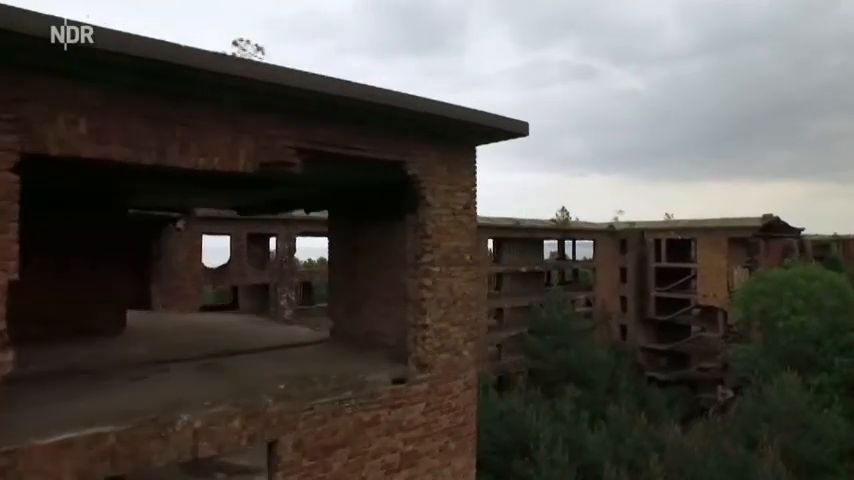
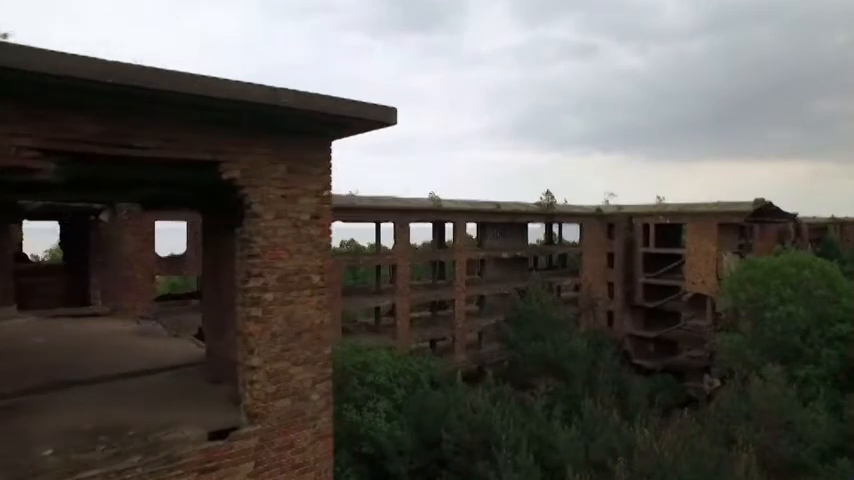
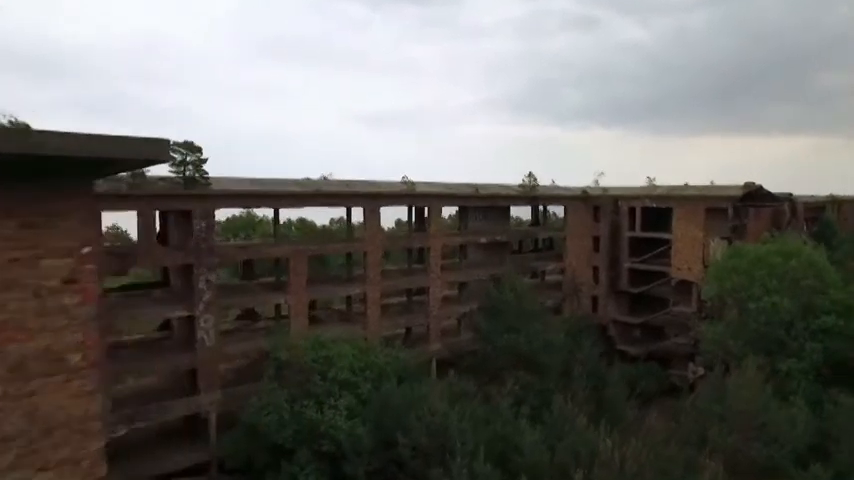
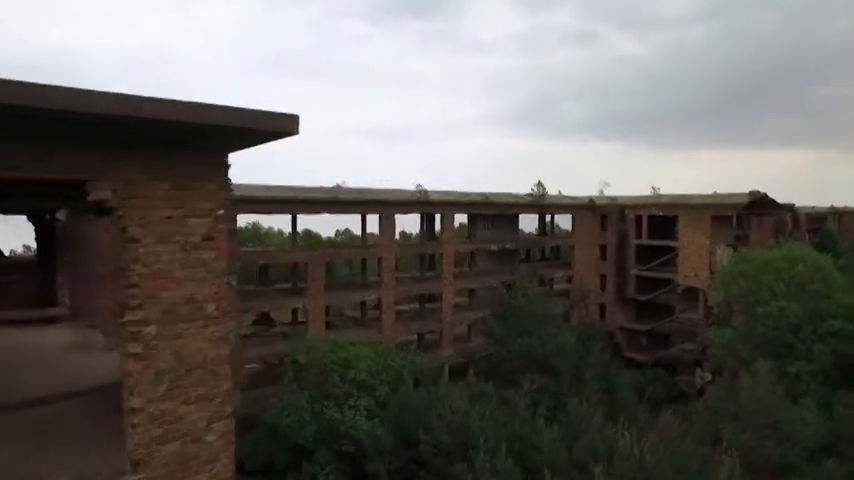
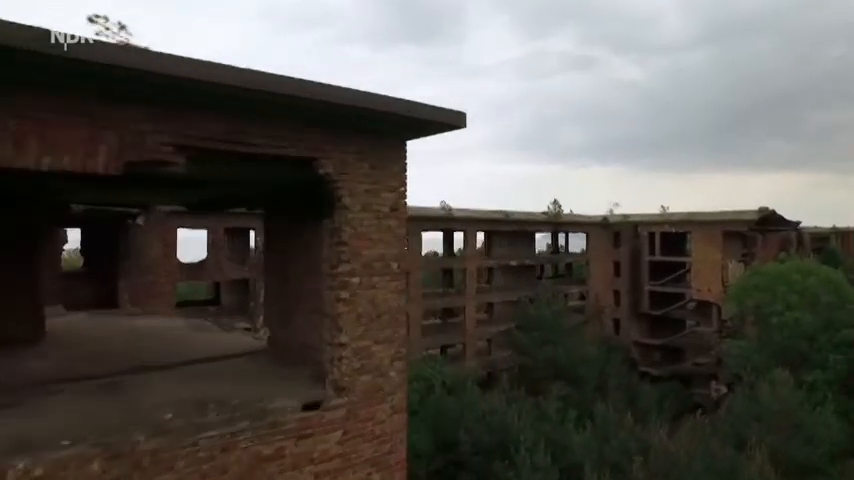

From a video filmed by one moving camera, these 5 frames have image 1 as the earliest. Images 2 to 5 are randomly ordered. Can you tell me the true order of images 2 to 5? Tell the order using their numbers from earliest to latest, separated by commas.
5, 2, 4, 3
